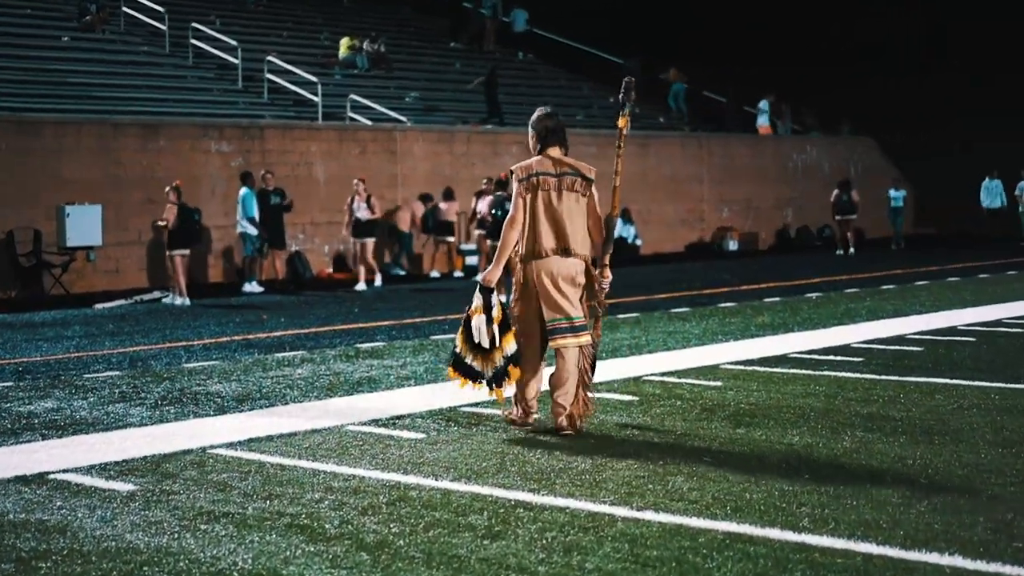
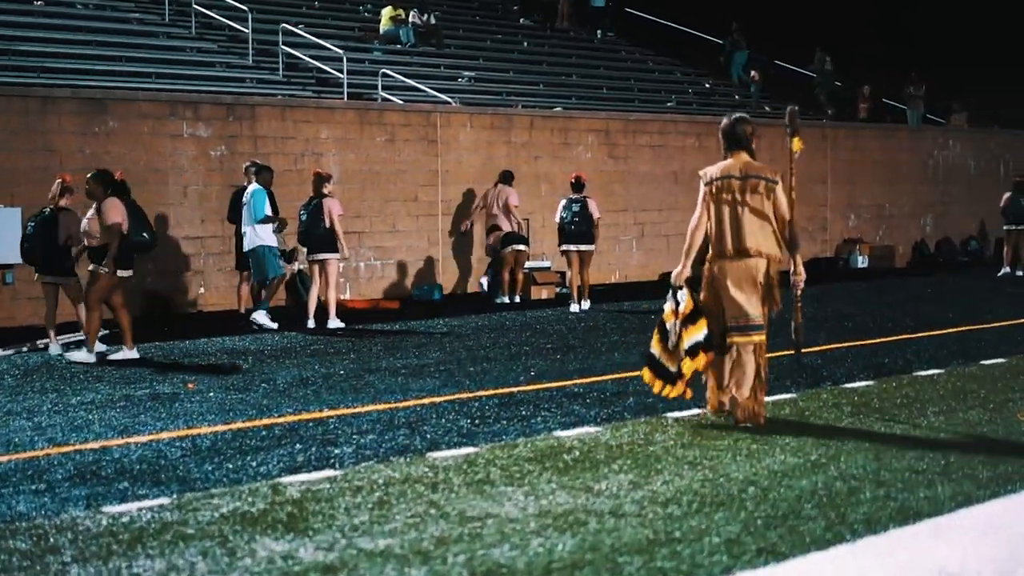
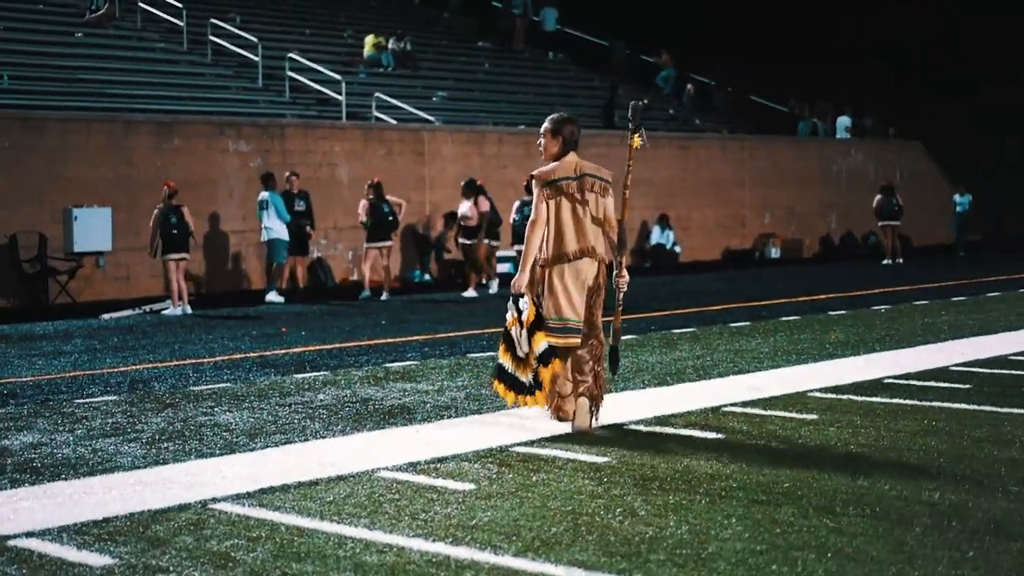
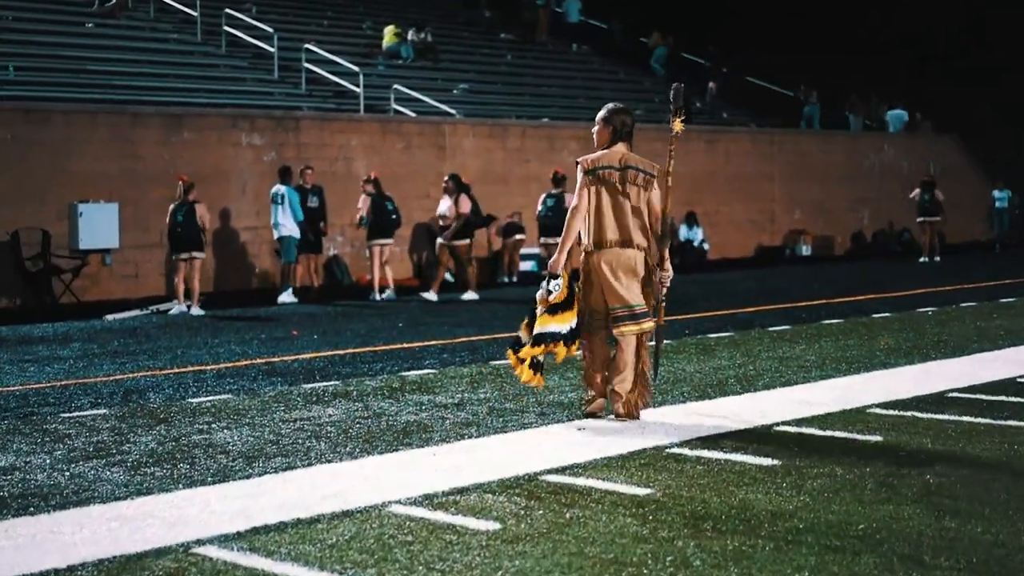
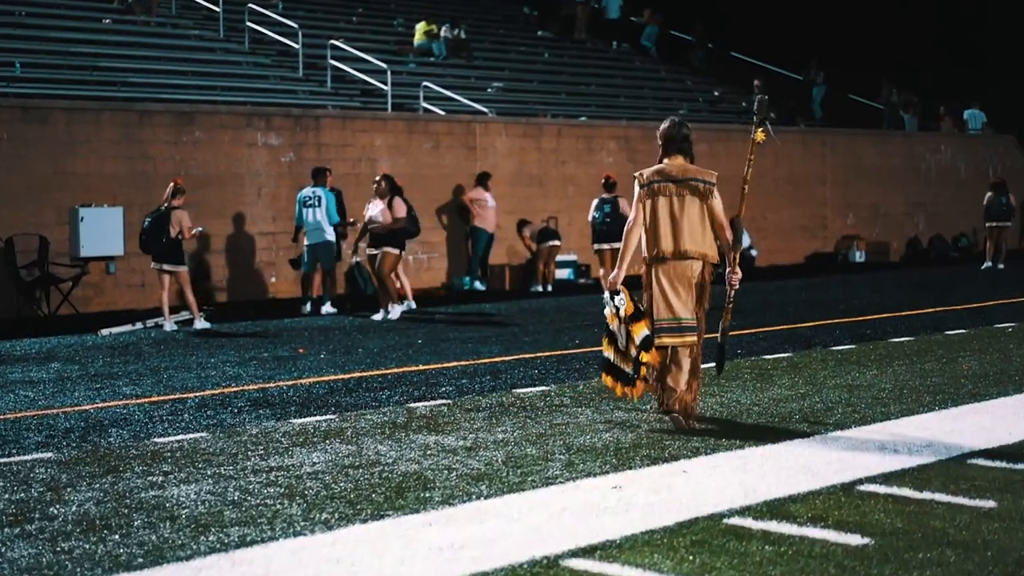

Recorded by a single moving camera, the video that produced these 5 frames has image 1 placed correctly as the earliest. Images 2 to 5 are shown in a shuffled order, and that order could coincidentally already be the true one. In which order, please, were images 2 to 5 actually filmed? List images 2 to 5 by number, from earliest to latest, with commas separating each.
3, 4, 5, 2
